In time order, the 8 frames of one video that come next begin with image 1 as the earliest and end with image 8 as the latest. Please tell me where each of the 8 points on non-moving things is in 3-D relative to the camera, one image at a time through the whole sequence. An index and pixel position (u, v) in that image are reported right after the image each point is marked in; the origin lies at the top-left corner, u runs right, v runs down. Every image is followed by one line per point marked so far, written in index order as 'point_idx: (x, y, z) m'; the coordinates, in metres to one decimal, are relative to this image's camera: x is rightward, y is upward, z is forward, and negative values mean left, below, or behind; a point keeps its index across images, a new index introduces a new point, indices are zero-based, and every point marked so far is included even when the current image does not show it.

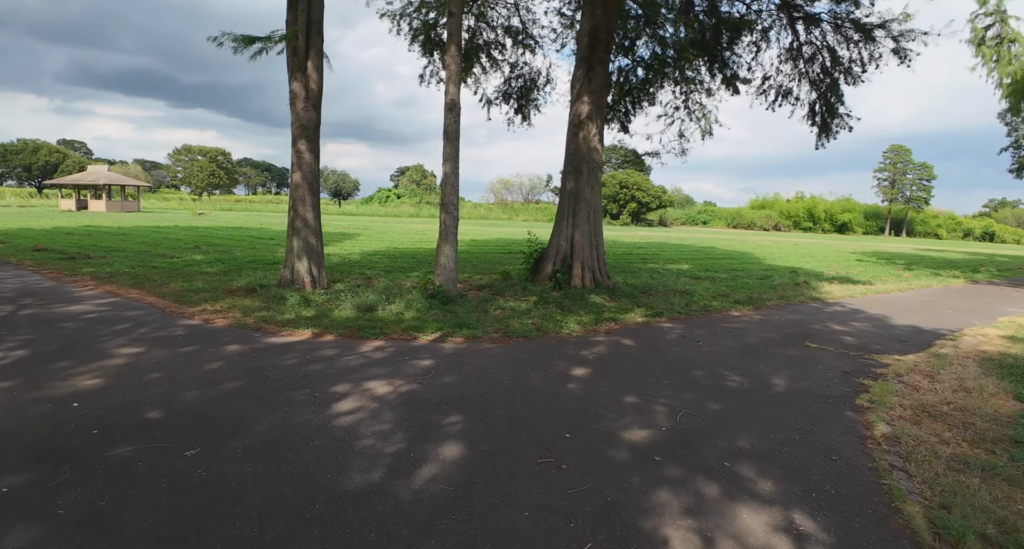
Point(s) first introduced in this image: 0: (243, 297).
0: (-4.2, -0.4, +8.4) m
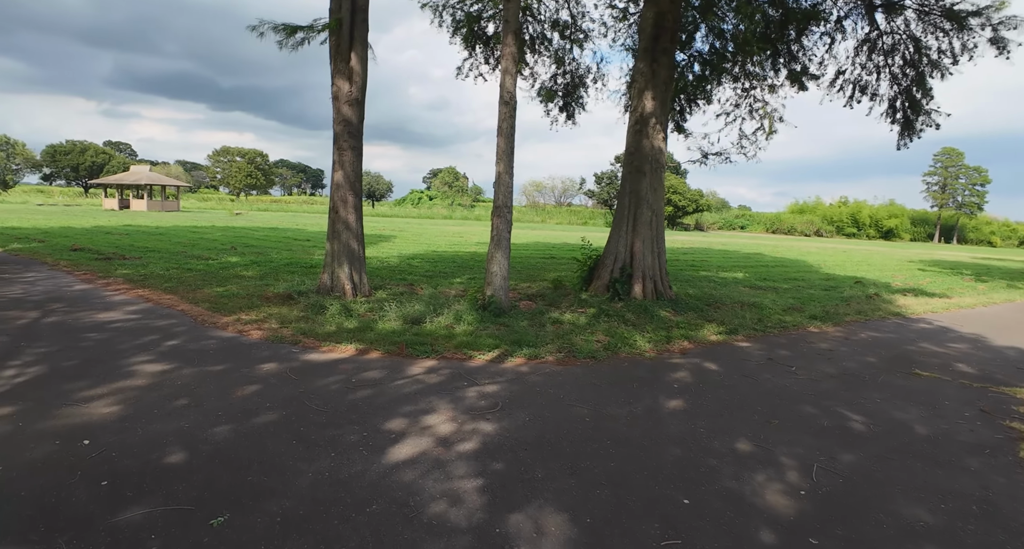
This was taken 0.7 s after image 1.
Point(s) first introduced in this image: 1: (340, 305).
0: (-3.3, -0.5, +7.7) m
1: (-2.5, -0.5, +7.8) m
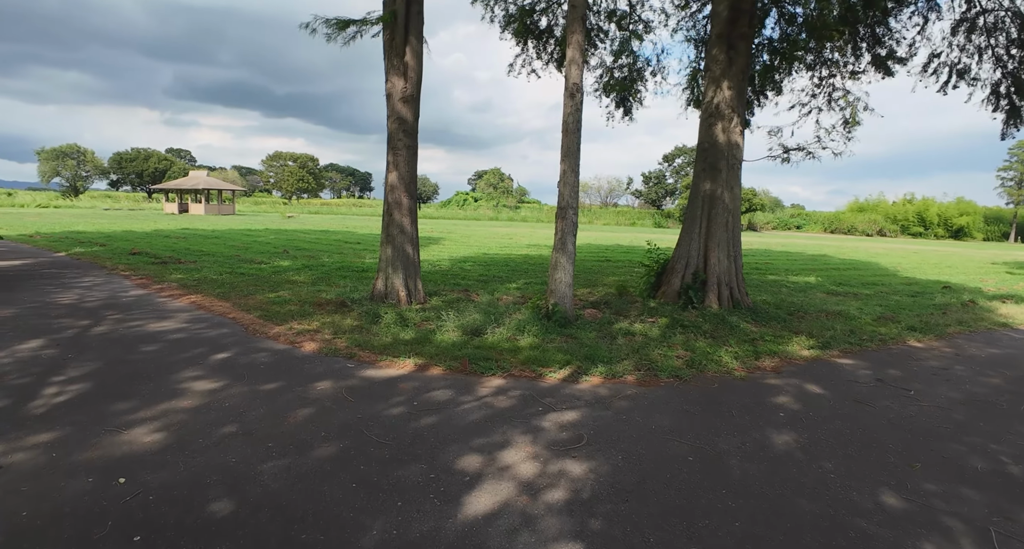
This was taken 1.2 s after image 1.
0: (-2.4, -0.6, +7.3) m
1: (-1.6, -0.5, +7.3) m
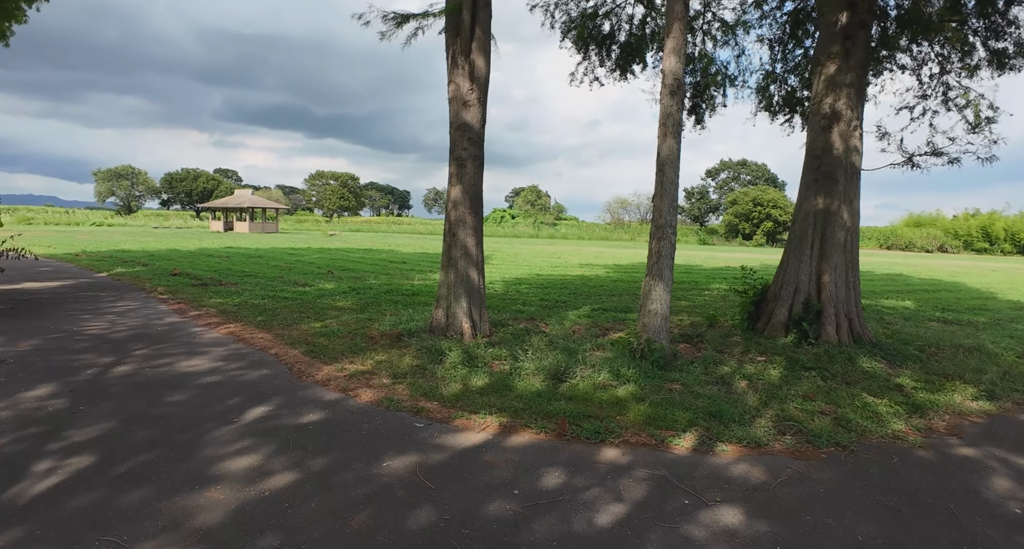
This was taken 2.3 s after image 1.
0: (-1.4, -0.9, +6.2) m
1: (-0.6, -0.9, +6.2) m
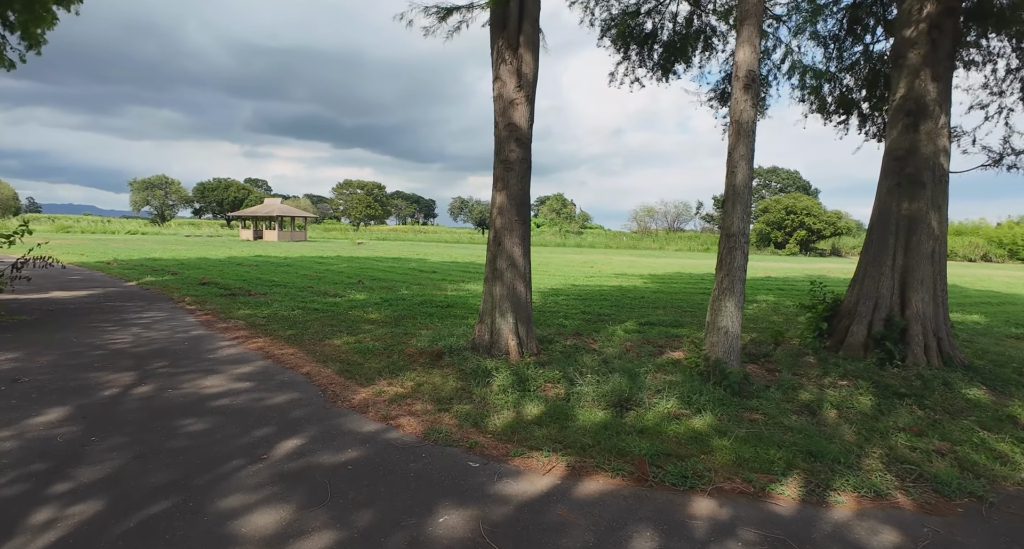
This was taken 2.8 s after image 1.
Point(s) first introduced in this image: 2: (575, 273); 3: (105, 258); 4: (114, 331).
0: (-0.8, -1.0, +5.6) m
1: (0.0, -1.0, +5.6) m
2: (+2.2, 0.0, +19.0) m
3: (-13.1, +0.5, +17.2) m
4: (-5.2, -0.7, +7.1) m
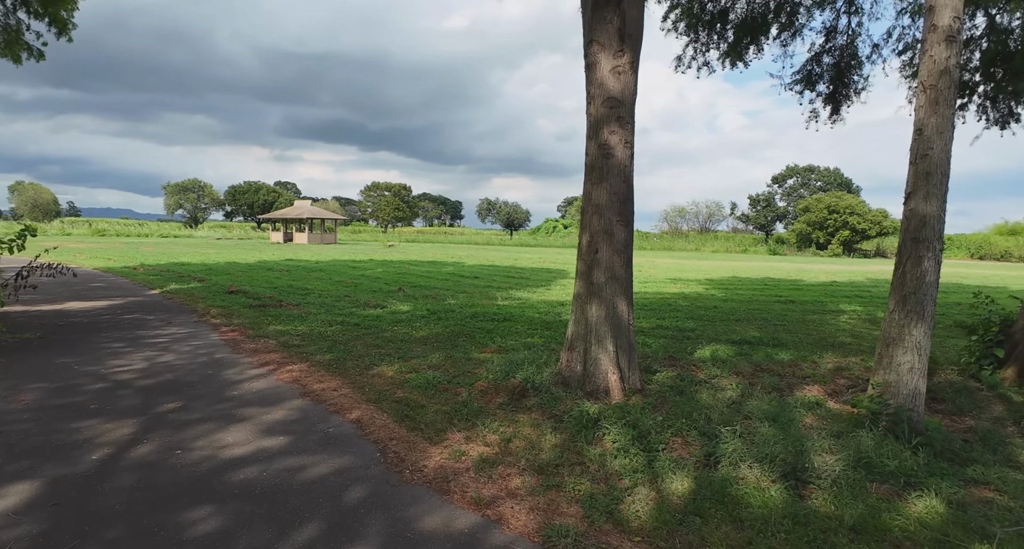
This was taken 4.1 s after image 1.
0: (0.0, -1.2, +4.3) m
1: (+0.9, -1.1, +4.2) m
2: (+3.7, -0.1, +17.5) m
3: (-11.6, +0.3, +16.4) m
4: (-4.3, -0.9, +6.0) m
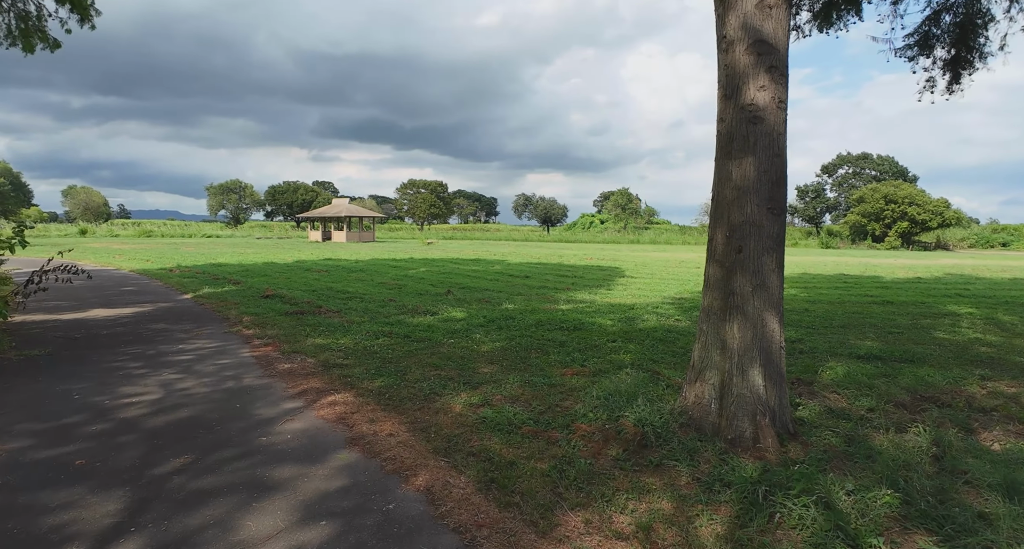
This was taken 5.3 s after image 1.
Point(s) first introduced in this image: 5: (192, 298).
0: (+0.8, -1.2, +3.1) m
1: (+1.6, -1.2, +2.9) m
2: (+5.2, -0.1, +16.0) m
3: (-10.2, +0.3, +15.9) m
4: (-3.4, -1.0, +5.0) m
5: (-5.8, -0.4, +9.8) m
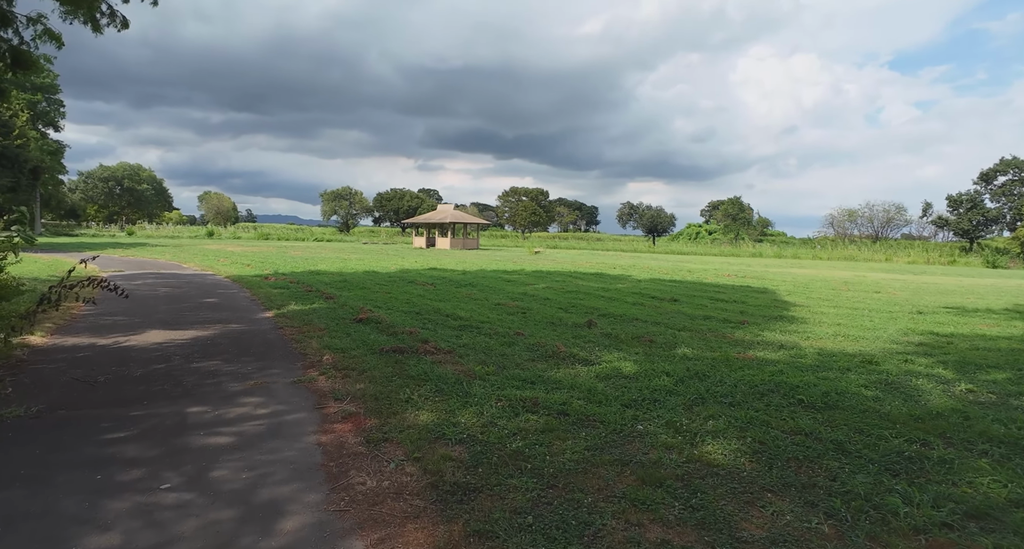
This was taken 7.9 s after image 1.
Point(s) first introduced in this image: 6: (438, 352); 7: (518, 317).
0: (+1.8, -1.5, +0.2) m
1: (+2.6, -1.5, -0.1) m
2: (+8.4, -0.7, +12.1) m
3: (-6.7, +0.1, +14.7) m
4: (-2.0, -1.1, +2.8) m
5: (-3.5, -0.6, +7.9) m
6: (-0.7, -0.8, +5.6) m
7: (+0.1, -0.6, +8.0) m
